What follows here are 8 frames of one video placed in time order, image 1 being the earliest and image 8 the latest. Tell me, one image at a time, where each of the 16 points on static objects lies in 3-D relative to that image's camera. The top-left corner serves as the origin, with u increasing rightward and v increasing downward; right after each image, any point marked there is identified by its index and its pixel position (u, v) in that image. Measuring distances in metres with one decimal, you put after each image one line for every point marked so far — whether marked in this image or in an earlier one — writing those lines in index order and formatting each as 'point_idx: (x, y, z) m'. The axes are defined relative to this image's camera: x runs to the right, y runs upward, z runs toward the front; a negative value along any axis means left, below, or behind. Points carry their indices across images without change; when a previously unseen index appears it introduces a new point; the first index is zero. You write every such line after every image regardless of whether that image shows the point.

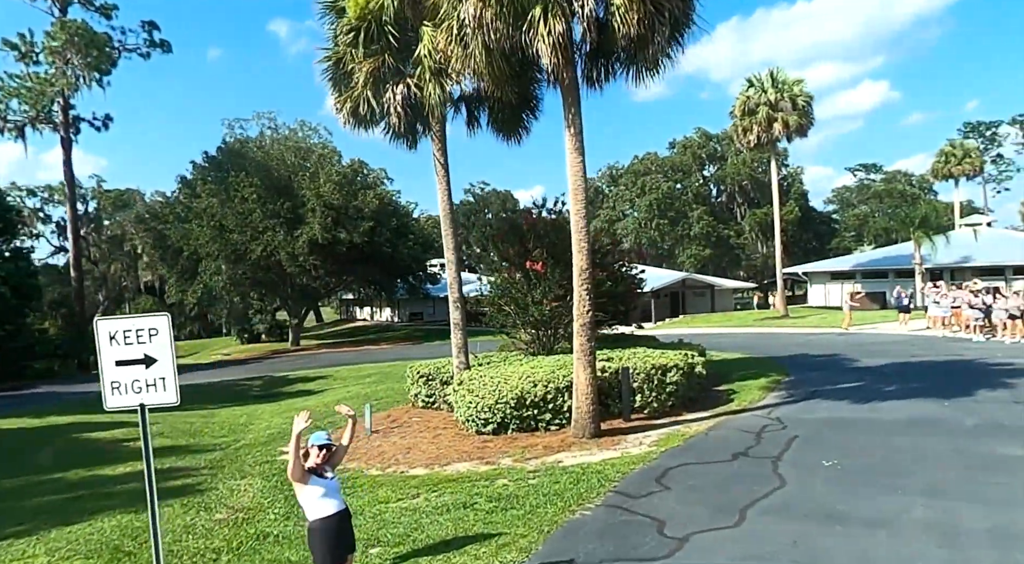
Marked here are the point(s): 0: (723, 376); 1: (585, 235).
0: (+4.4, -2.0, +15.6) m
1: (+0.9, +0.6, +9.4) m
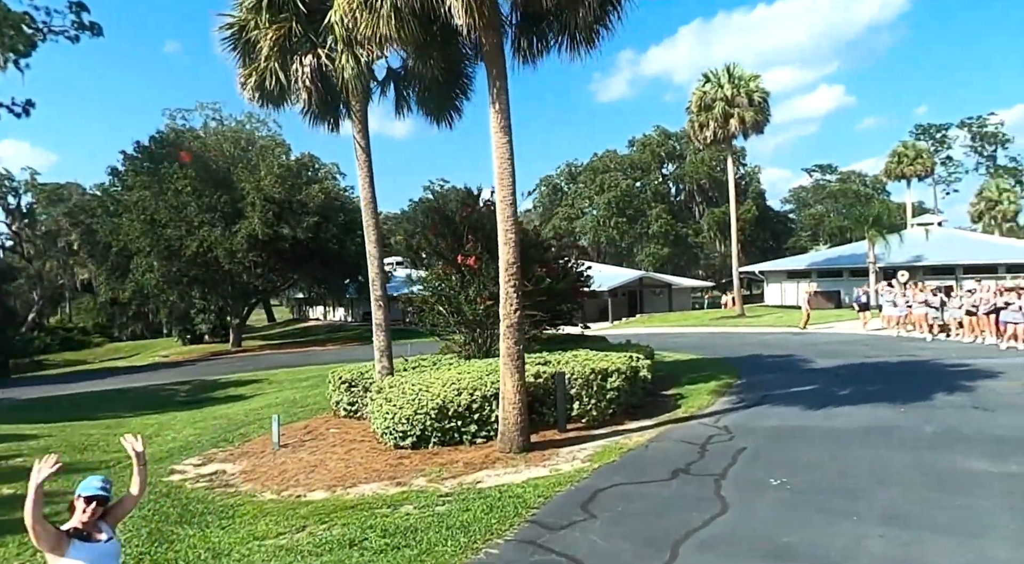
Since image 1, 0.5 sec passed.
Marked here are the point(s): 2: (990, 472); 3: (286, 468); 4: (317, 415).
0: (+3.1, -2.0, +14.8) m
1: (0.0, +0.7, +8.4) m
2: (+4.6, -1.8, +7.3) m
3: (-2.6, -2.2, +8.6) m
4: (-3.1, -2.1, +12.1) m
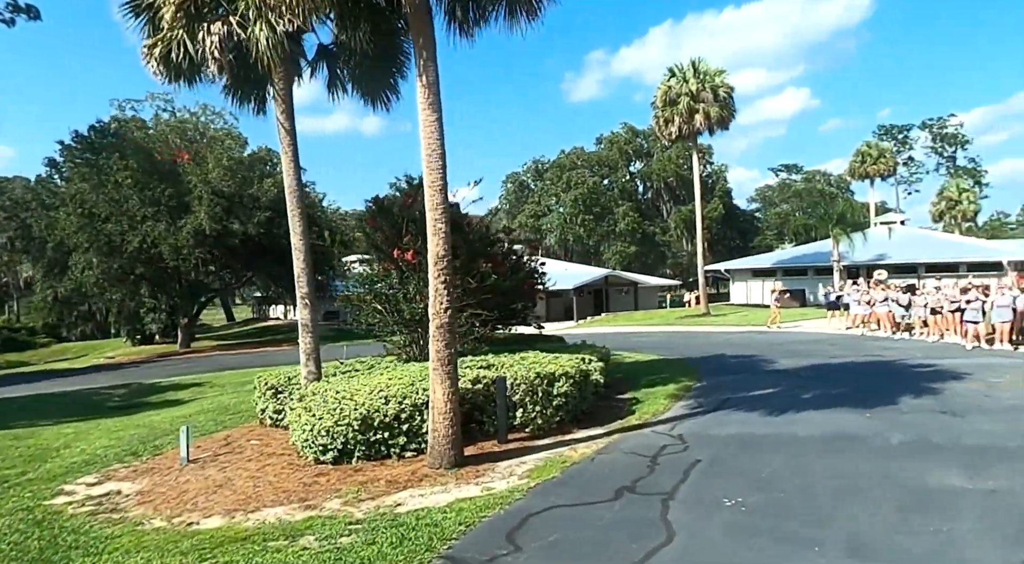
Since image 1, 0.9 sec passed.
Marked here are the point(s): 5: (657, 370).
0: (+2.2, -1.9, +14.0) m
1: (-0.7, +0.7, +7.6) m
2: (+4.0, -1.8, +6.6) m
3: (-3.3, -2.1, +7.7) m
4: (-4.0, -2.1, +11.1) m
5: (+3.1, -1.9, +15.9) m
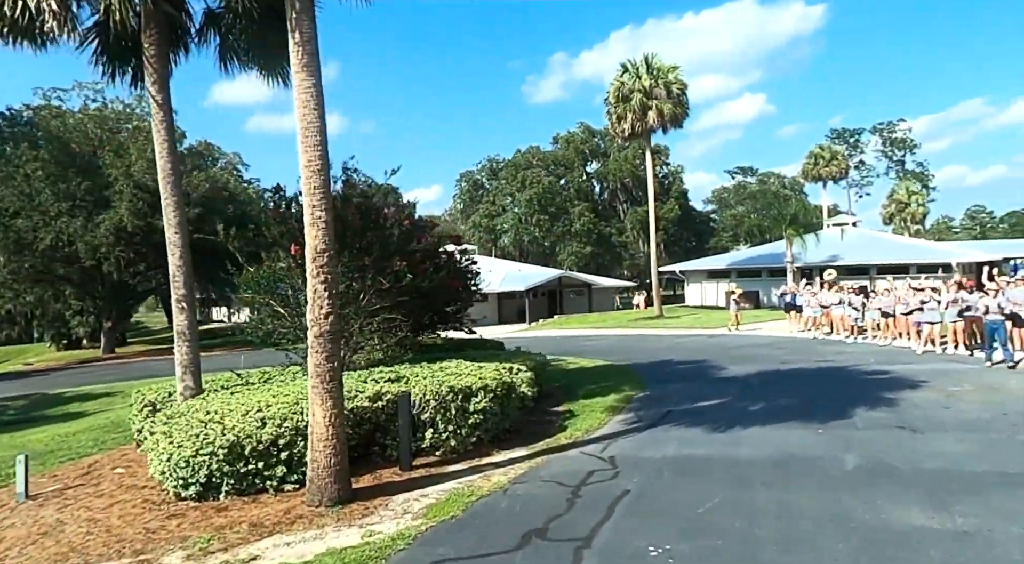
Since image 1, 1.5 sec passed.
0: (+0.9, -1.9, +12.9) m
1: (-1.6, +0.7, +6.3) m
2: (+3.1, -1.8, +5.6) m
3: (-4.2, -2.1, +6.3) m
4: (-5.1, -2.1, +9.6) m
5: (+1.7, -1.9, +14.8) m
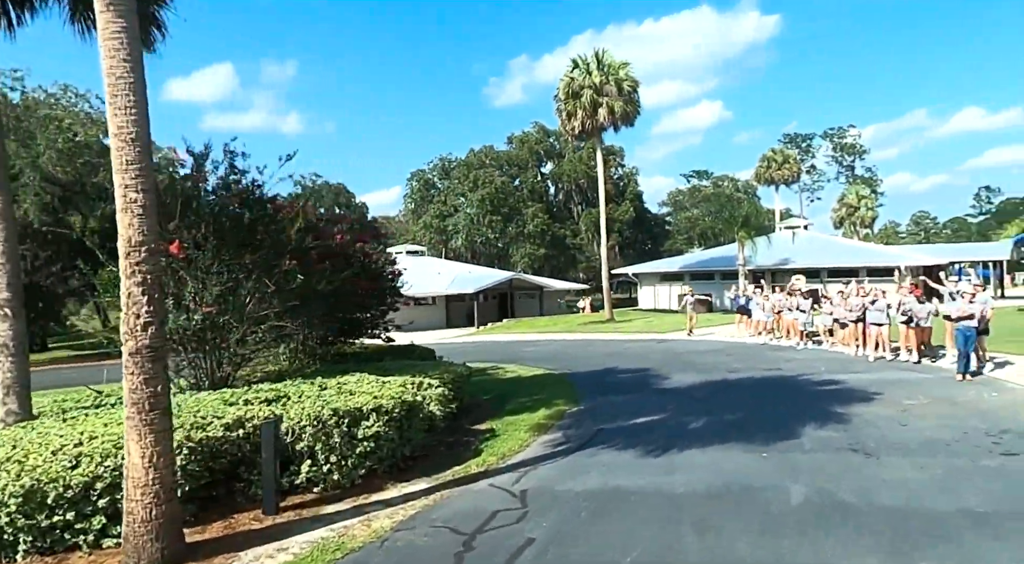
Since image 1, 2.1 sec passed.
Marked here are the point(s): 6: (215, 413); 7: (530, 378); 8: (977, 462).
0: (-0.3, -2.0, +11.7) m
1: (-2.5, +0.7, +4.9) m
2: (+2.3, -1.9, +4.5) m
3: (-5.1, -2.1, +4.8) m
4: (-6.1, -2.1, +8.1) m
5: (+0.4, -2.0, +13.6) m
6: (-2.6, -1.2, +6.6) m
7: (+0.4, -2.0, +15.6) m
8: (+4.6, -1.8, +7.4) m
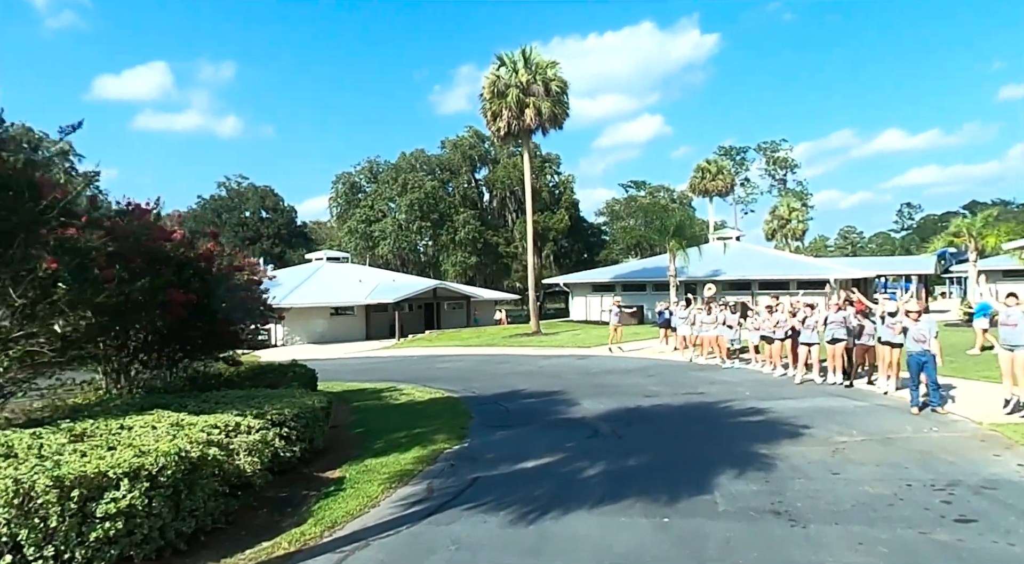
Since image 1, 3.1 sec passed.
0: (-2.0, -2.2, +9.6) m
1: (-3.6, +0.6, +2.8) m
2: (+1.1, -2.0, +2.7) m
3: (-6.3, -2.2, +2.4) m
4: (-7.5, -2.2, +5.6) m
5: (-1.5, -2.2, +11.7) m
6: (-3.9, -1.3, +4.5) m
7: (-1.6, -2.2, +13.7) m
8: (+3.2, -2.0, +5.8) m
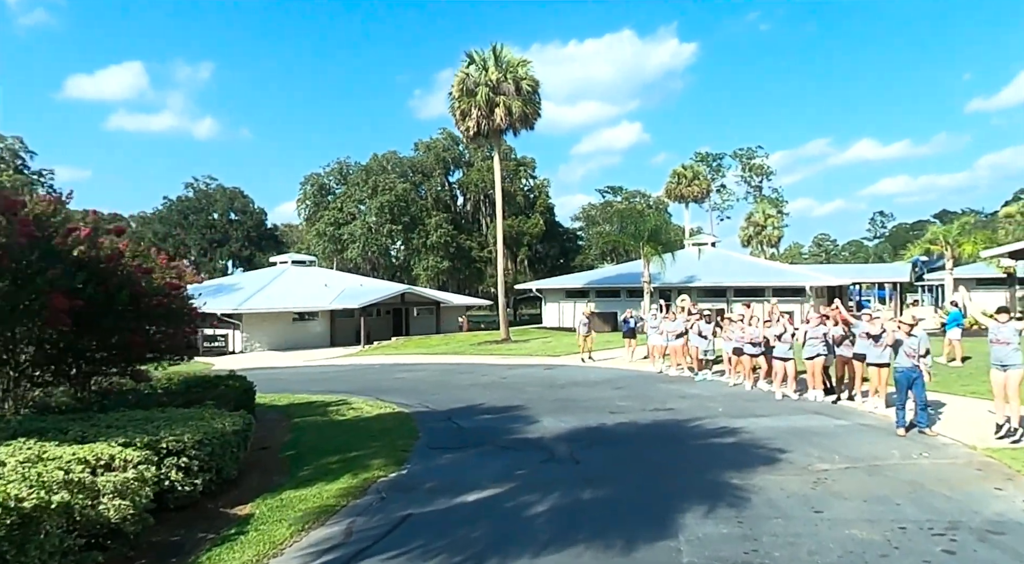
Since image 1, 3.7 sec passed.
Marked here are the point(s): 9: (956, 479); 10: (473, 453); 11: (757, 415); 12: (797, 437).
0: (-2.7, -2.2, +8.5) m
1: (-4.1, +0.6, +1.6) m
2: (+0.7, -2.0, +1.6) m
3: (-6.7, -2.2, +1.1) m
4: (-8.1, -2.2, +4.3) m
5: (-2.2, -2.2, +10.5) m
6: (-4.4, -1.3, +3.2) m
7: (-2.4, -2.3, +12.5) m
8: (+2.7, -2.0, +4.8) m
9: (+4.5, -2.0, +7.6) m
10: (-0.5, -2.2, +9.9) m
11: (+3.8, -2.1, +11.7) m
12: (+3.9, -2.1, +10.1) m
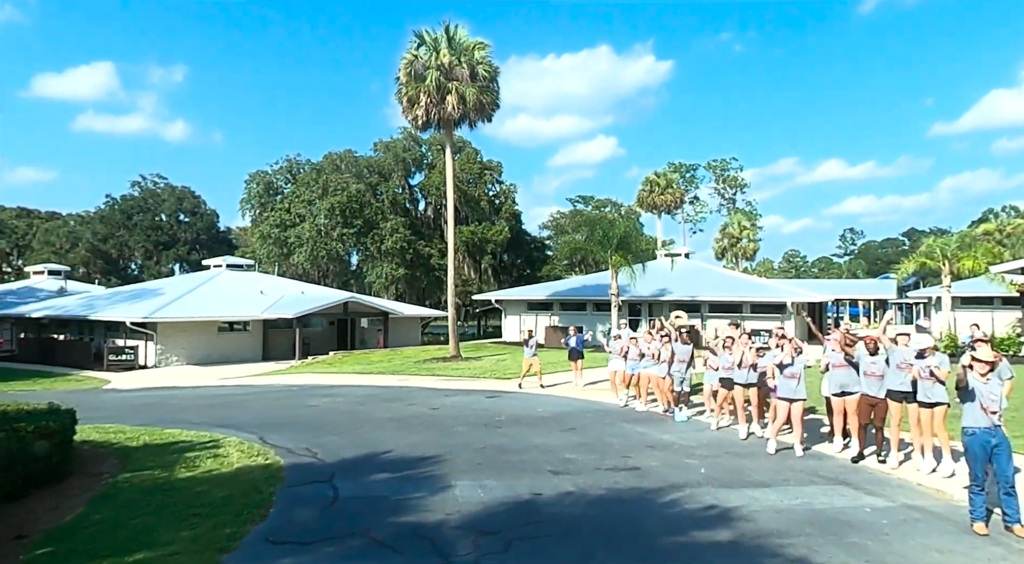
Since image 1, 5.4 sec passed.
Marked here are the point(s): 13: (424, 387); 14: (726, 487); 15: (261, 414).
0: (-3.7, -2.2, +4.9) m
1: (-4.8, +0.7, -2.0) m
2: (-0.1, -2.0, -1.9) m
3: (-7.4, -2.0, -2.7) m
4: (-8.9, -2.0, +0.5) m
5: (-3.3, -2.3, +6.9) m
6: (-5.2, -1.2, -0.4) m
7: (-3.5, -2.4, +8.9) m
8: (+1.8, -2.1, +1.4) m
9: (+3.5, -2.1, +4.2) m
10: (-1.6, -2.3, +6.4) m
11: (+2.7, -2.3, +8.3) m
12: (+2.8, -2.2, +6.7) m
13: (-2.3, -2.8, +20.1) m
14: (+2.4, -2.3, +8.4) m
15: (-5.2, -2.7, +15.6) m
